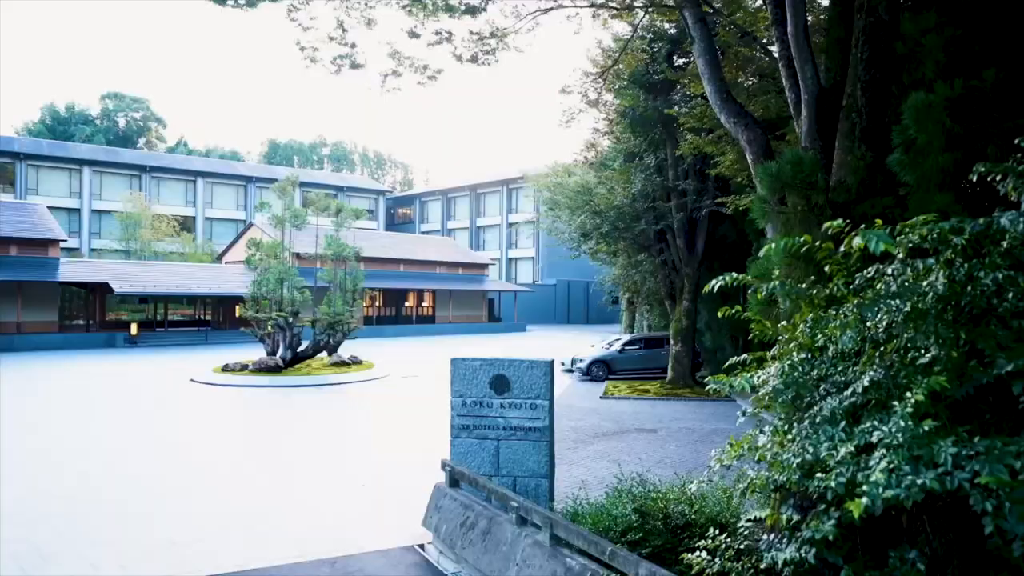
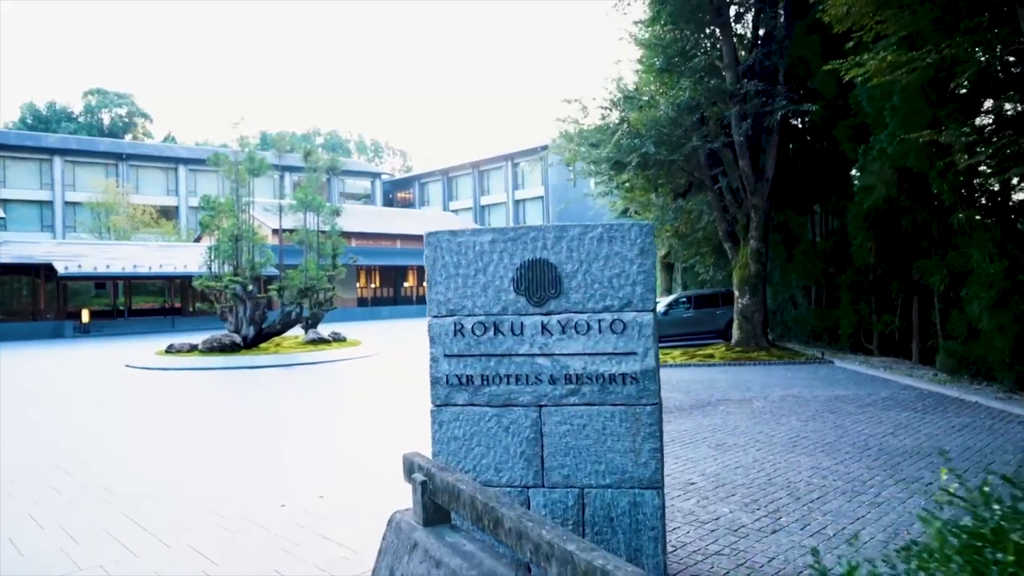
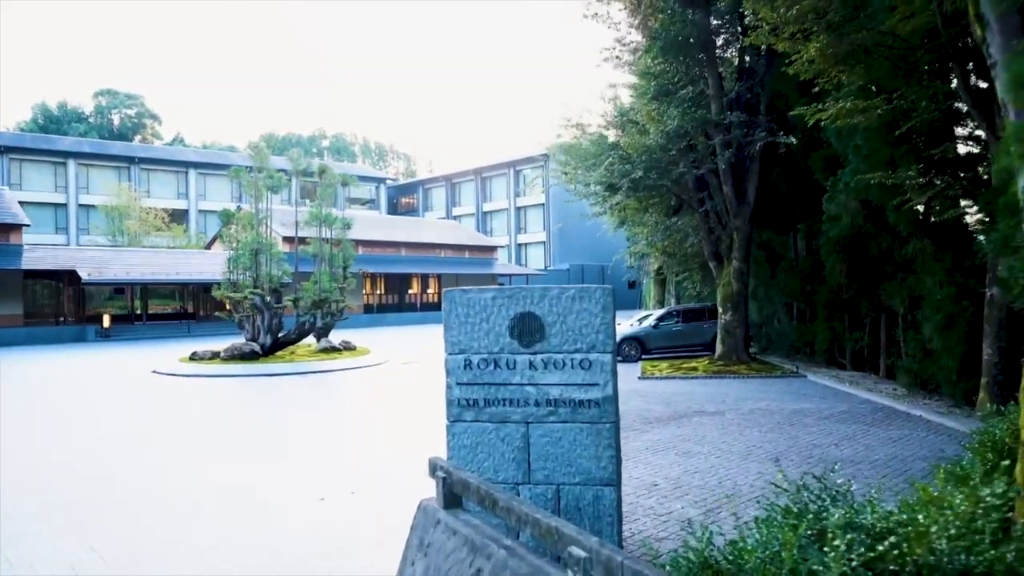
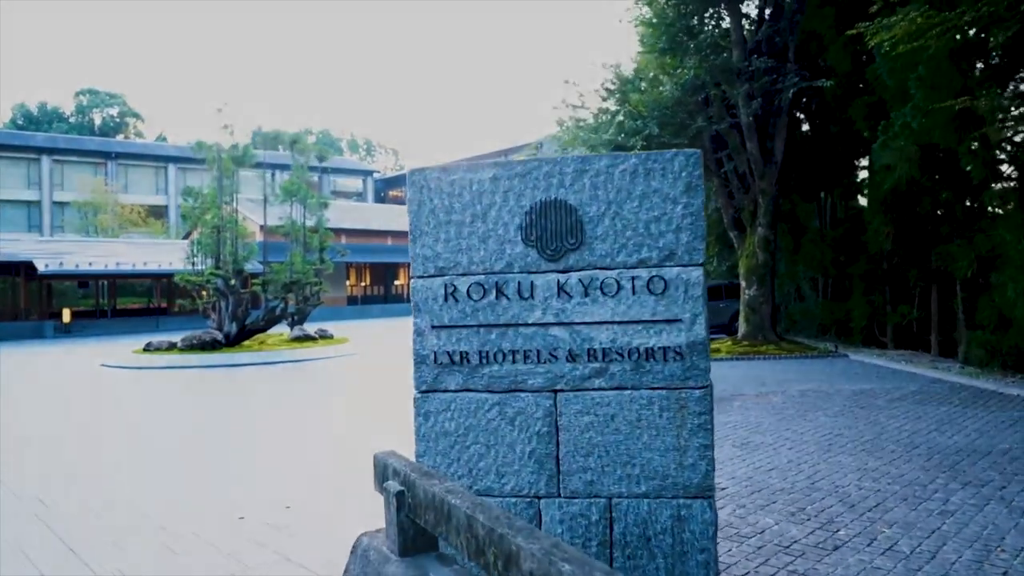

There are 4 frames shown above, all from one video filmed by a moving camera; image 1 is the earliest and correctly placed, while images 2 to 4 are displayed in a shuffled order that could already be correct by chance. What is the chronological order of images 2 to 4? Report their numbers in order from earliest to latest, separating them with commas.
3, 2, 4
